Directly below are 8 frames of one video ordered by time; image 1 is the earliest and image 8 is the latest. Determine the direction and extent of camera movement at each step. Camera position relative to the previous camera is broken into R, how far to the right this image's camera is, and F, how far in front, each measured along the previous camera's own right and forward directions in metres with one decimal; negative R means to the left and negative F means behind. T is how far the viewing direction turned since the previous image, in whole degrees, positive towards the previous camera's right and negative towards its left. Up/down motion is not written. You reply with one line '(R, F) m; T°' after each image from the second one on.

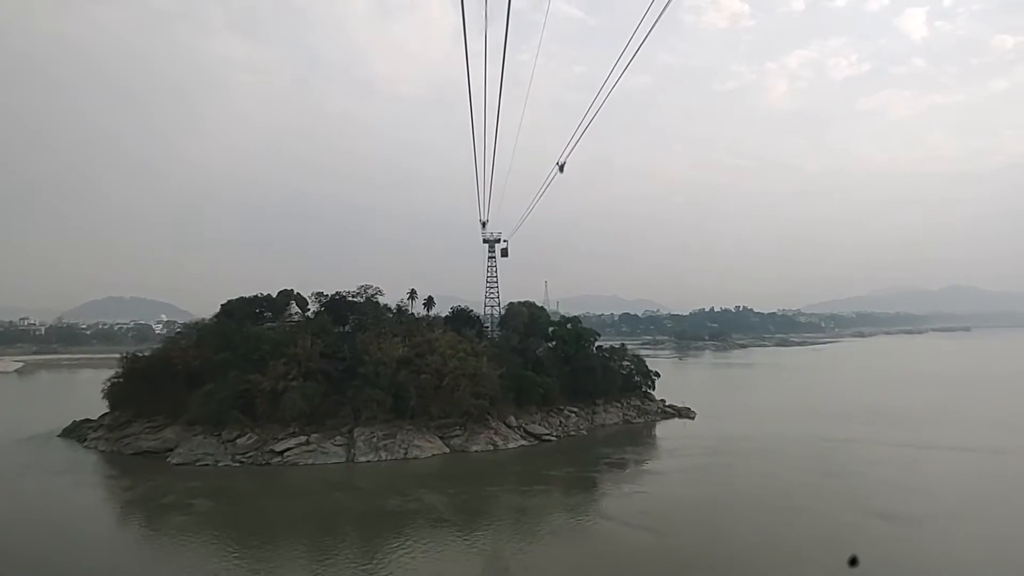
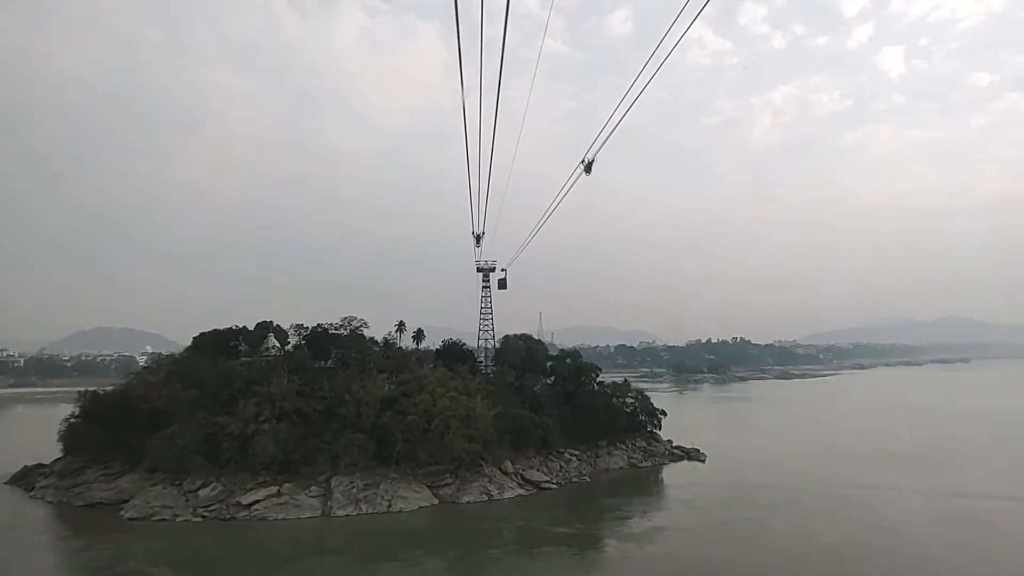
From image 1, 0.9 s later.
(-0.2, +2.9) m; +1°
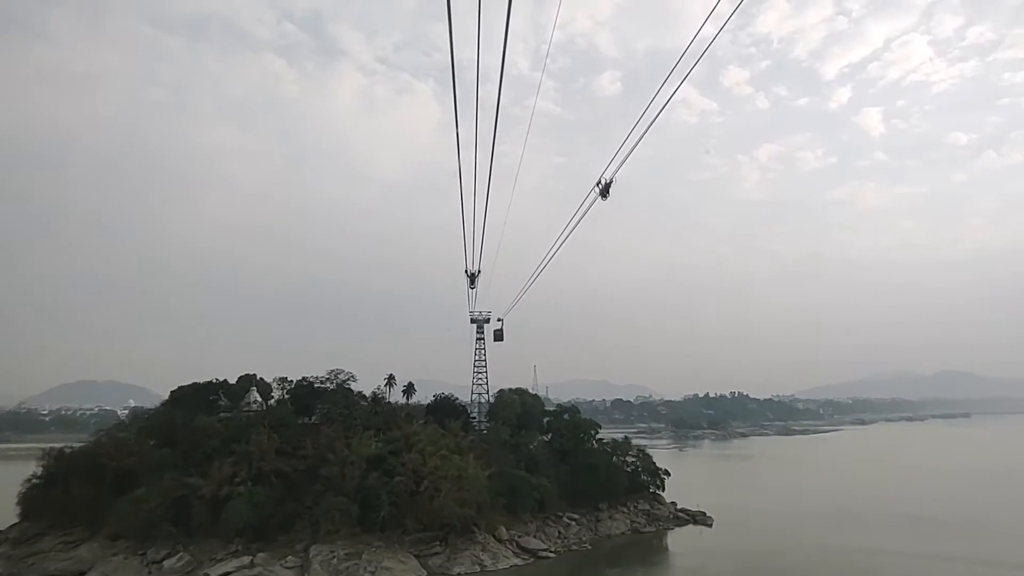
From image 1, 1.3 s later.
(0.0, +1.4) m; +1°
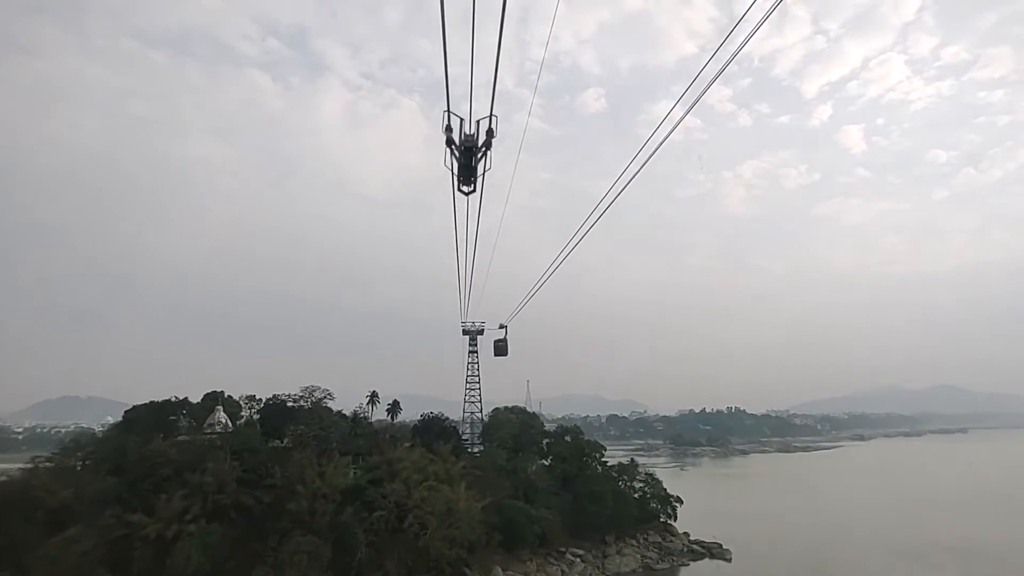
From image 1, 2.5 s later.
(-0.3, +3.7) m; +1°
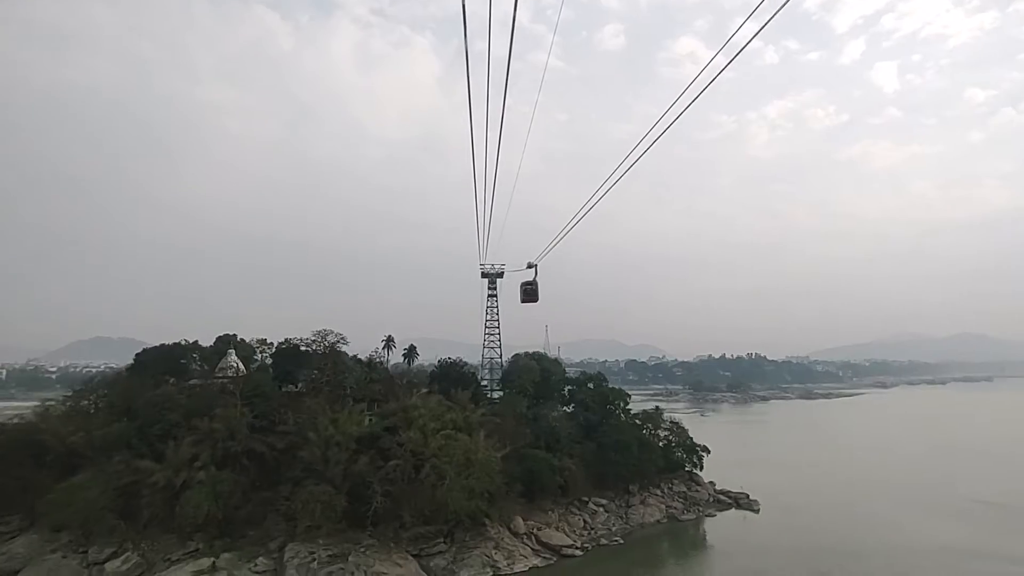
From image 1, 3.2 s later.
(-0.2, +2.1) m; -2°
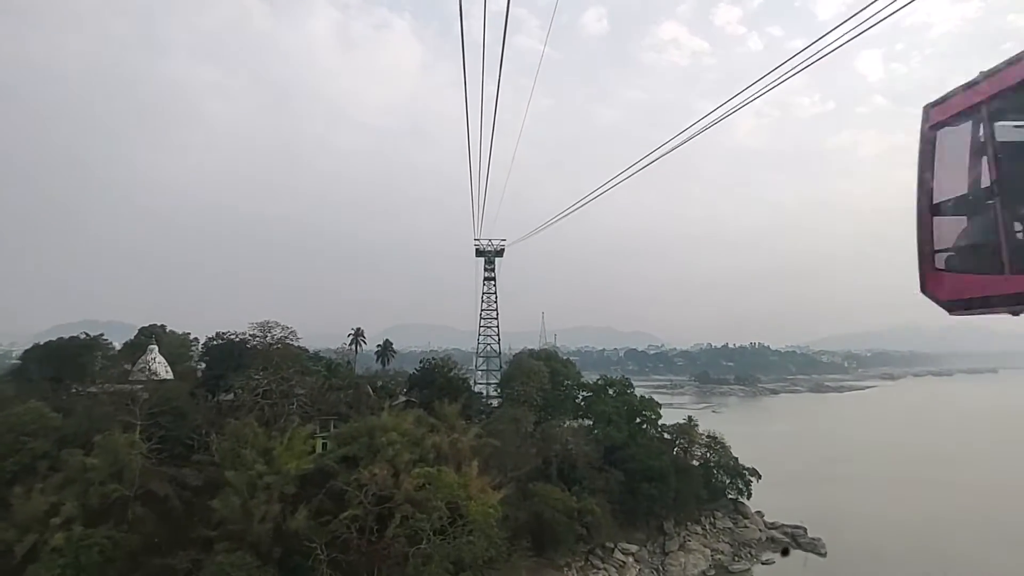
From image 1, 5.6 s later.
(-0.4, +7.5) m; +1°
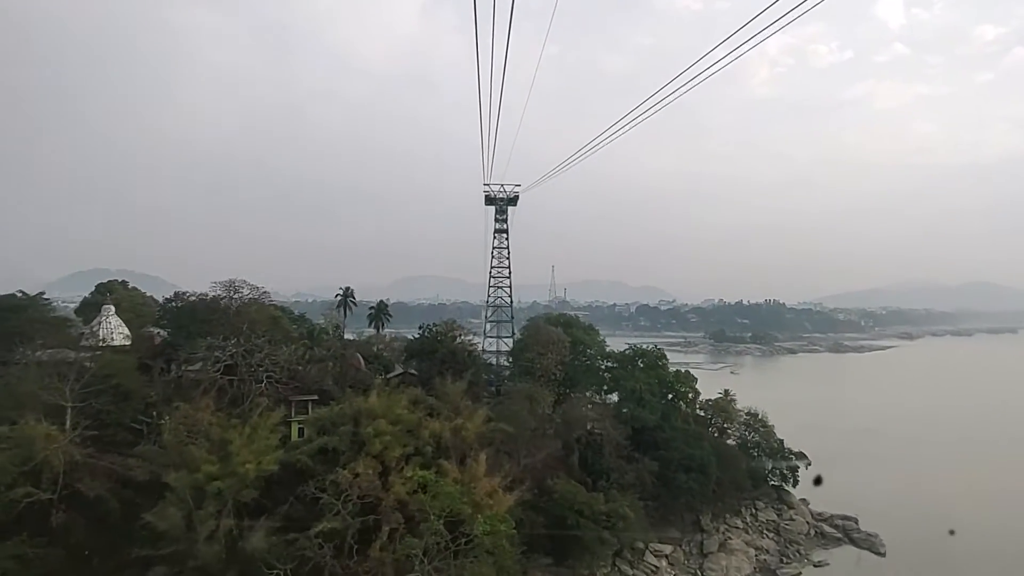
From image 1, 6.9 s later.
(-0.3, +4.2) m; -1°
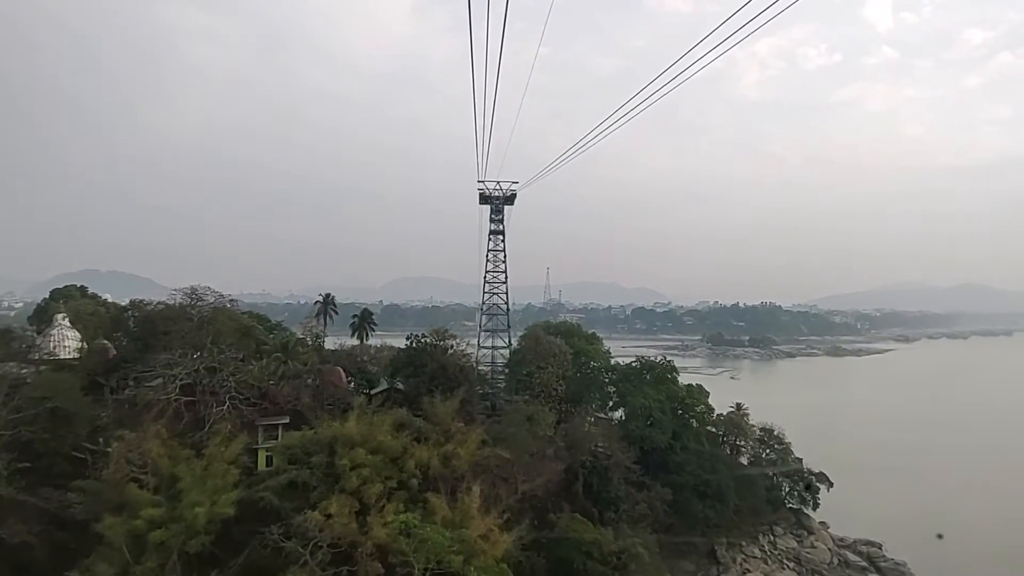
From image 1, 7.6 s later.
(-0.1, +2.1) m; +1°
